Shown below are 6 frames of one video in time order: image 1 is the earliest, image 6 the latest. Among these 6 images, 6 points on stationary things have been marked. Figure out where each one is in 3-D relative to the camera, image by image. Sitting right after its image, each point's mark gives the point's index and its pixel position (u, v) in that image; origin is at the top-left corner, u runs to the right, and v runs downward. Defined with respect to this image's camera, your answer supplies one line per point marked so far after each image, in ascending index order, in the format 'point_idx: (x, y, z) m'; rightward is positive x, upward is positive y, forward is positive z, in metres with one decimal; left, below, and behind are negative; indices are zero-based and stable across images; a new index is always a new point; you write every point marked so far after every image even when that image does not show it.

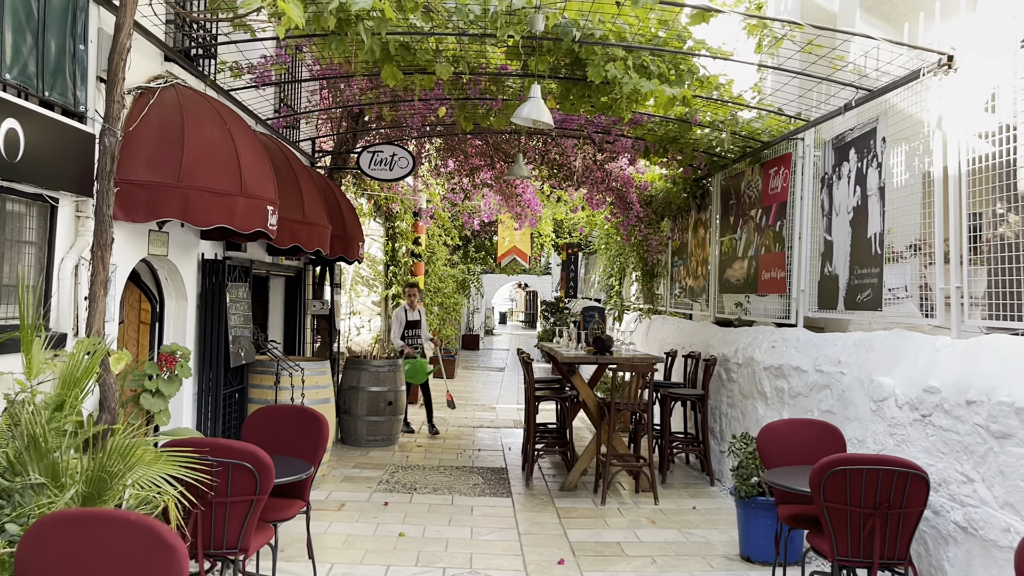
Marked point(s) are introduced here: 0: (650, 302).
0: (+1.7, -0.2, +9.9) m
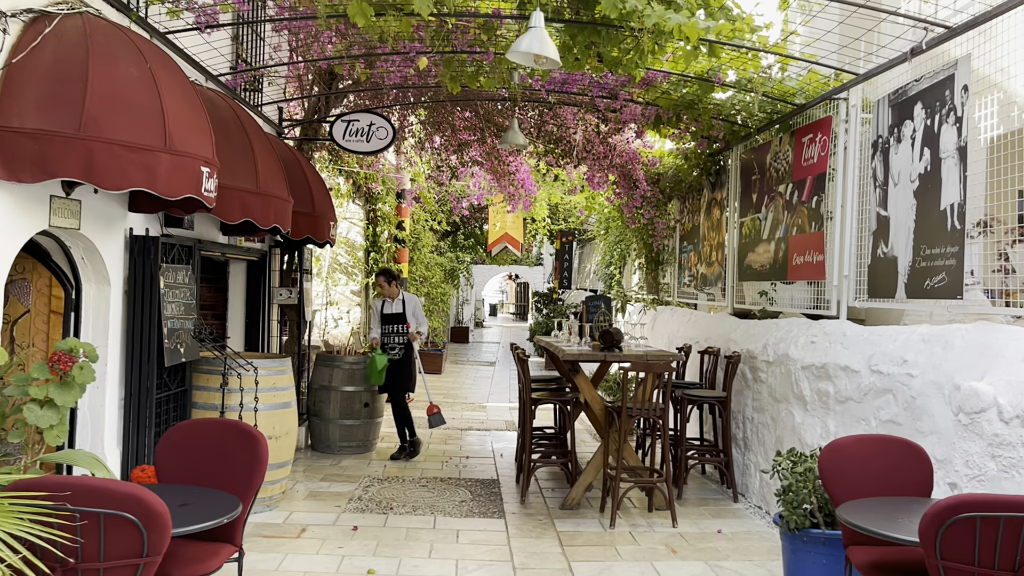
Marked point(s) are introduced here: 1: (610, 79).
0: (+1.6, 0.0, +9.0) m
1: (+0.7, +1.5, +5.9) m
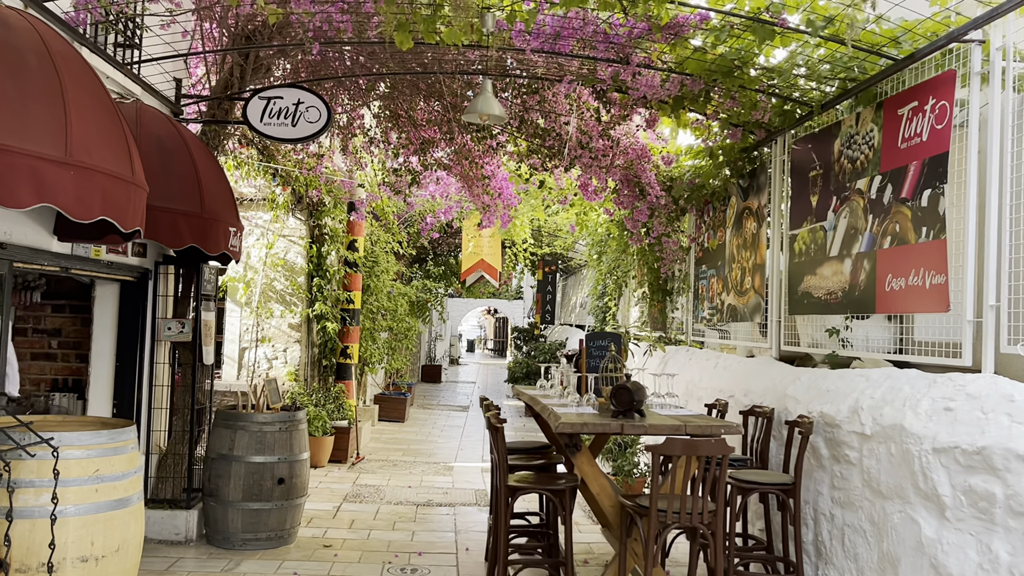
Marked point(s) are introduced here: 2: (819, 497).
0: (+1.3, -0.4, +7.4) m
1: (+0.6, +1.3, +4.3) m
2: (+1.4, -0.9, +3.7) m
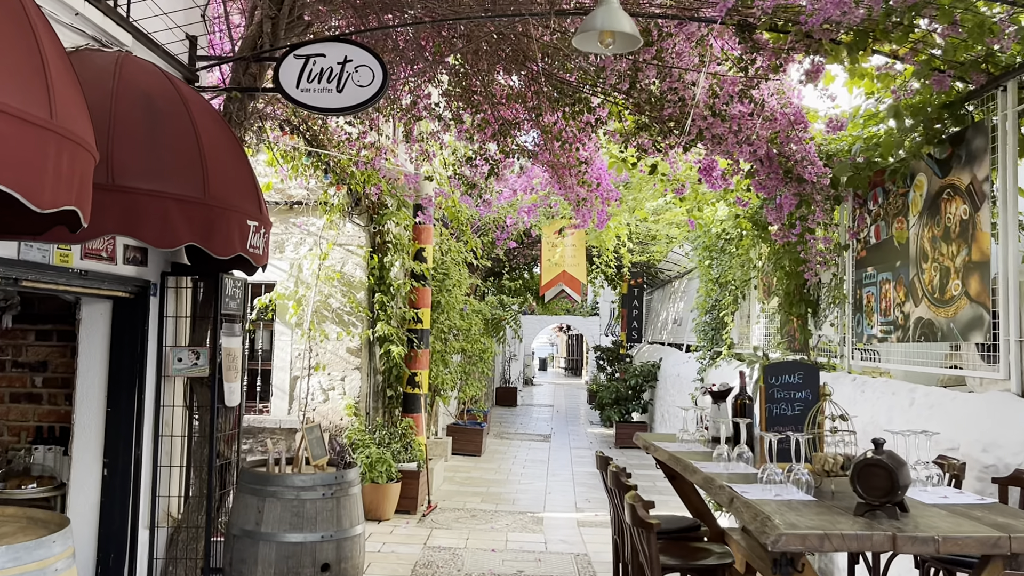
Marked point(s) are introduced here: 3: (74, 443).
0: (+2.1, -0.4, +5.9) m
1: (+1.0, +1.3, +2.9) m
2: (+1.8, -0.9, +2.2) m
3: (-1.9, -0.7, +3.5) m
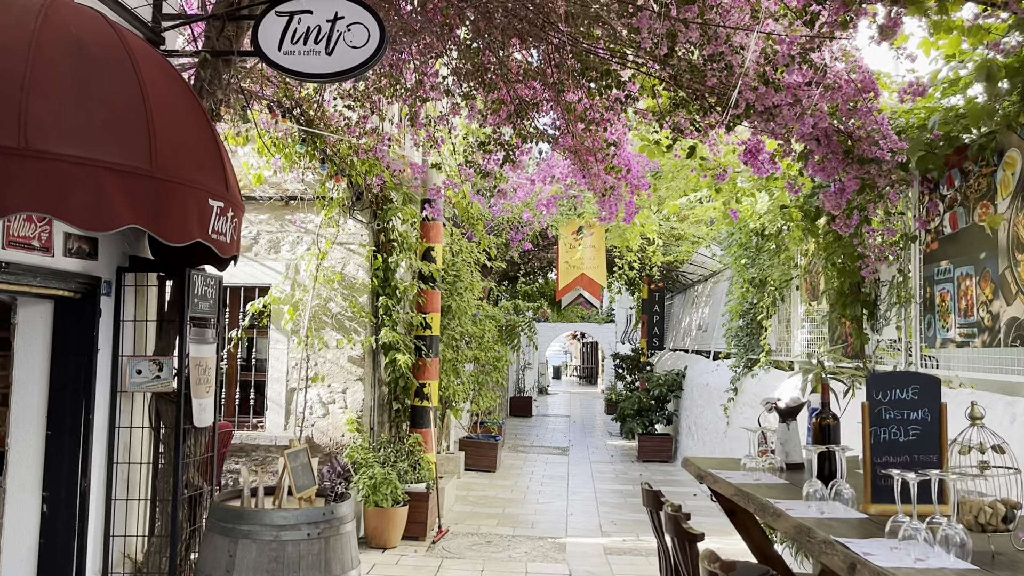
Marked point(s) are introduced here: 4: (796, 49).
0: (+2.2, -0.4, +5.2) m
1: (+1.1, +1.3, +2.3) m
2: (+1.9, -0.9, +1.6) m
3: (-1.8, -0.7, +2.9) m
4: (+1.3, +1.1, +3.8) m
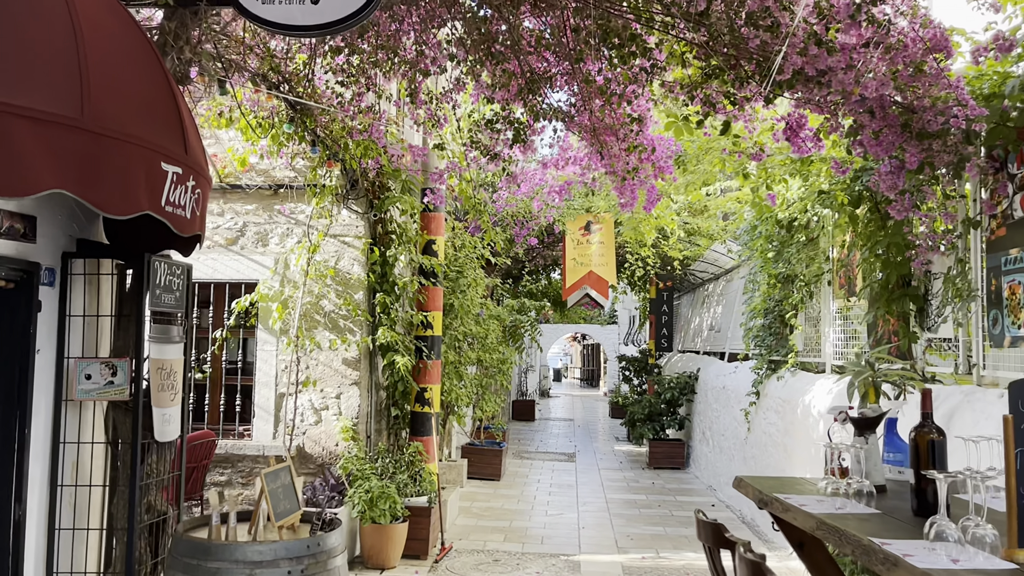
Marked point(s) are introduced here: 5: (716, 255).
0: (+2.3, -0.4, +4.7) m
1: (+1.2, +1.4, +1.8) m
2: (+2.0, -0.9, +1.1) m
3: (-1.7, -0.6, +2.4) m
4: (+1.4, +1.1, +3.3) m
5: (+2.4, +0.4, +9.9) m
